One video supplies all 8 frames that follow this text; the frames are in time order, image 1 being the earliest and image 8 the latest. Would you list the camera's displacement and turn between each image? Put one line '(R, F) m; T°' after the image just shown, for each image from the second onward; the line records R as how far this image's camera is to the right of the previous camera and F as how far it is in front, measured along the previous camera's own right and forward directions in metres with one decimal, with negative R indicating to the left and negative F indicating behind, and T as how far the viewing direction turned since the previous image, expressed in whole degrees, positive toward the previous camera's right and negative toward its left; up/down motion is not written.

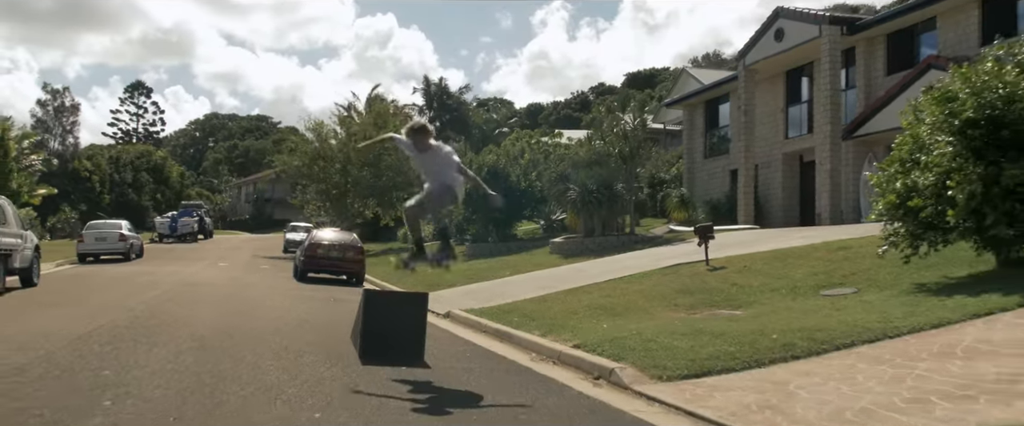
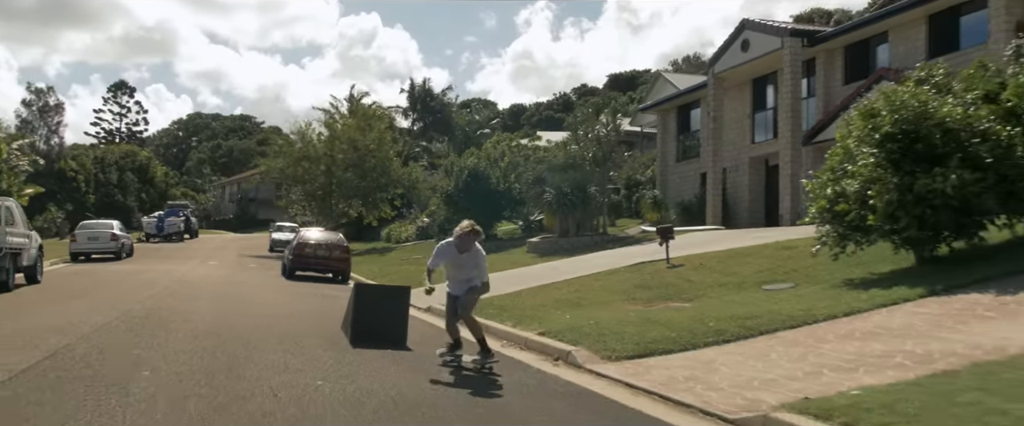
(+0.2, -1.4) m; +1°
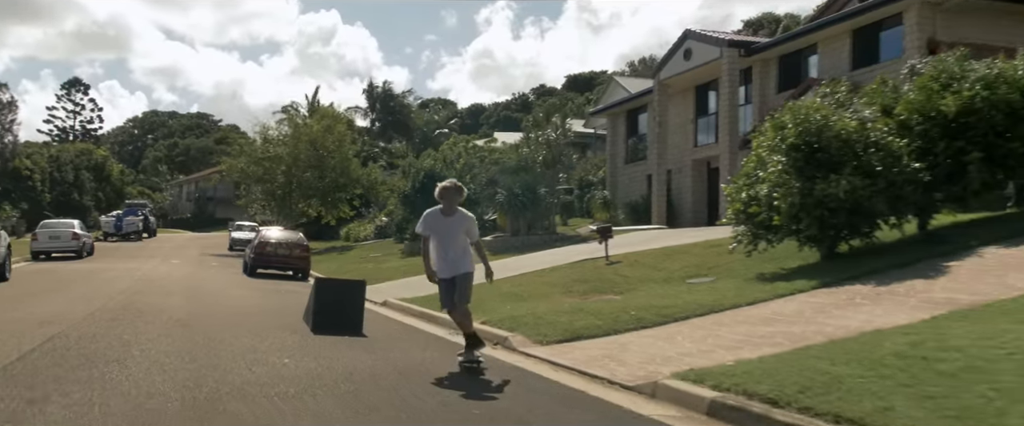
(+0.2, -1.4) m; +3°
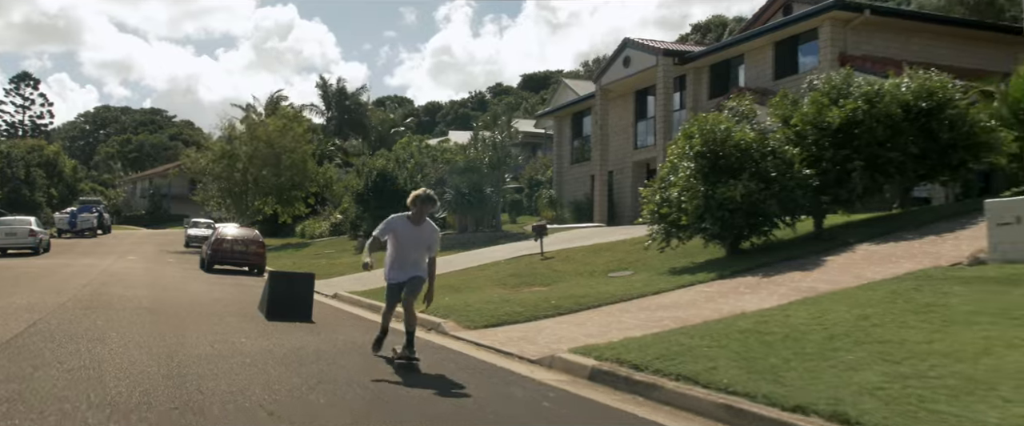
(+0.5, -1.7) m; +3°
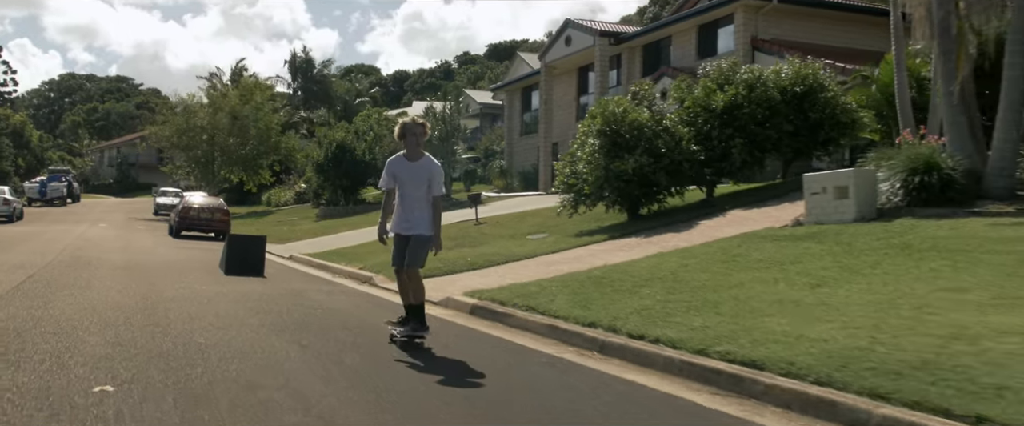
(+1.1, -2.7) m; +2°
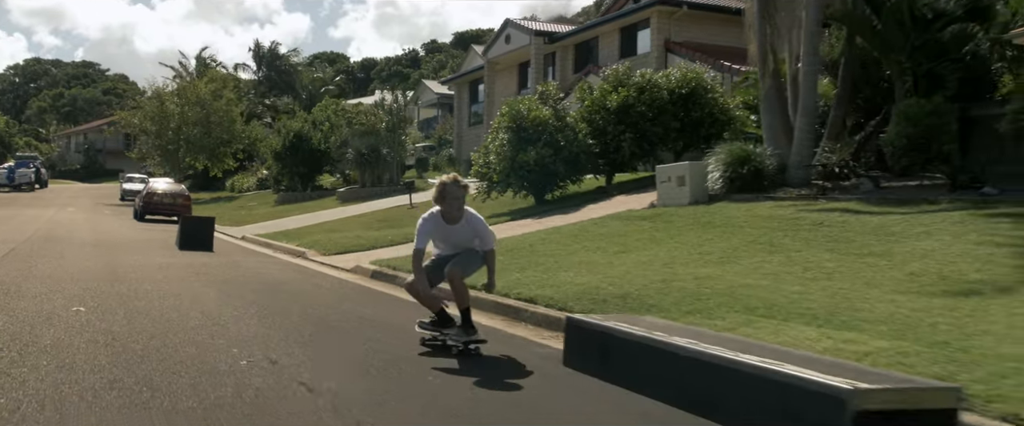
(+1.5, -3.1) m; +2°
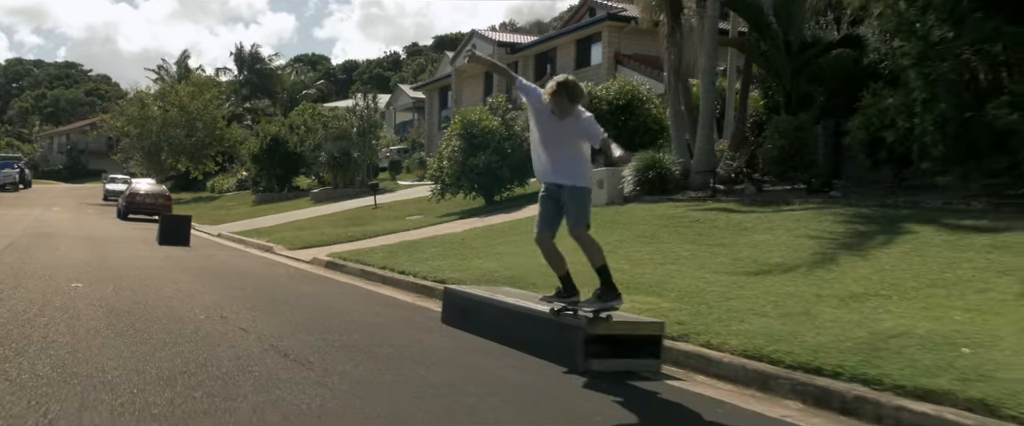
(+1.0, -2.4) m; +1°
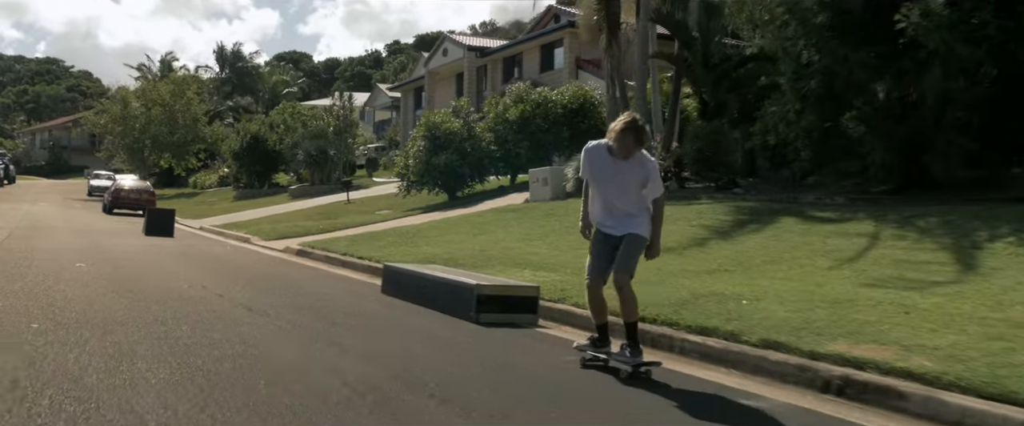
(+0.8, -2.1) m; +1°
